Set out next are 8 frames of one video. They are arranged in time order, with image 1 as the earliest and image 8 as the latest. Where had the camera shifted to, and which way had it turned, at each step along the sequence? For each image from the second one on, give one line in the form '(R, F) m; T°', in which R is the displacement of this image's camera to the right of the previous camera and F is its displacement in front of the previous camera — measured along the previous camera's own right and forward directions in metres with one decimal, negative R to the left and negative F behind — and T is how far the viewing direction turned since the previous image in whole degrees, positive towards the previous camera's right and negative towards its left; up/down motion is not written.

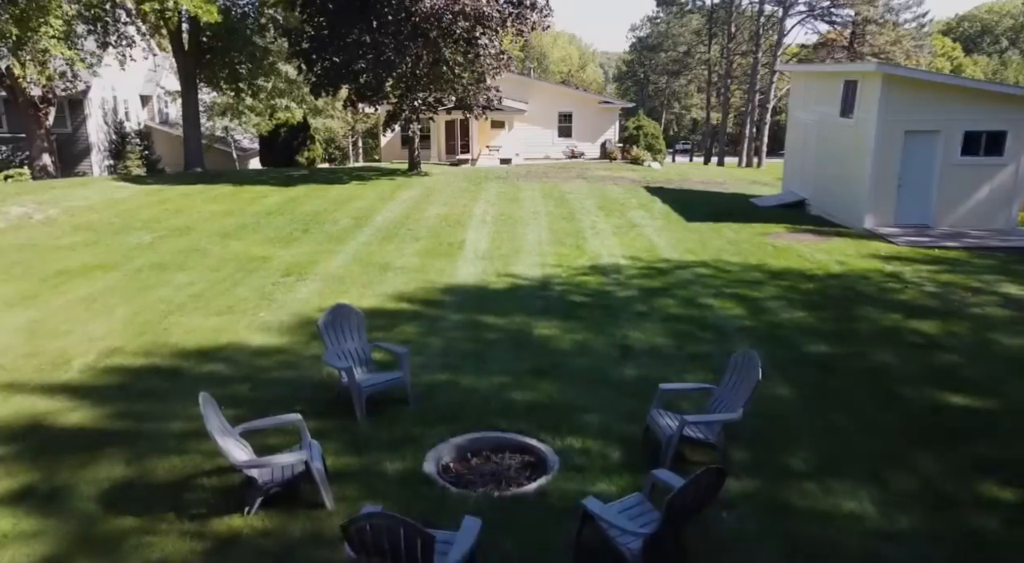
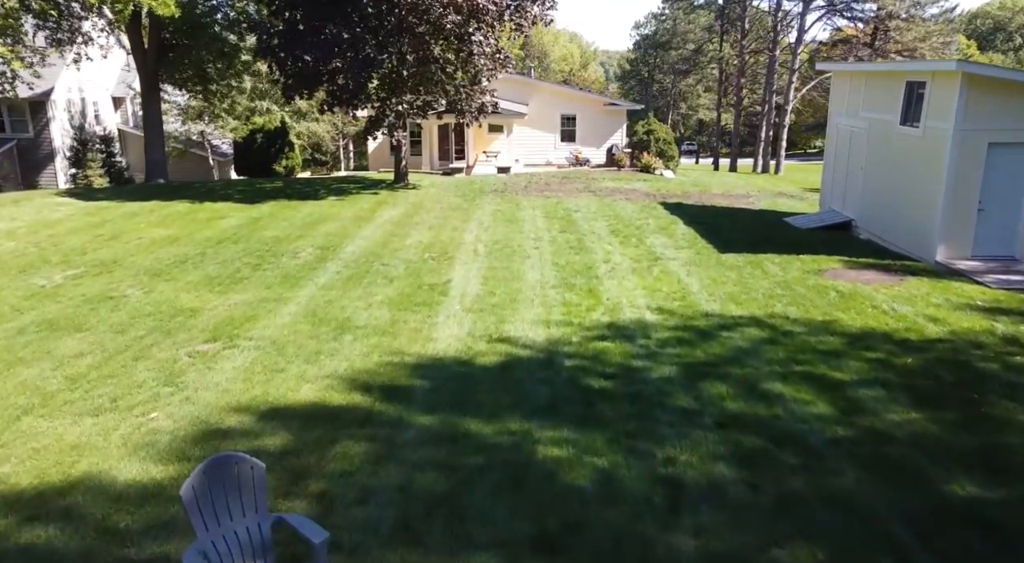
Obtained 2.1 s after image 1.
(+0.1, +2.4) m; 0°
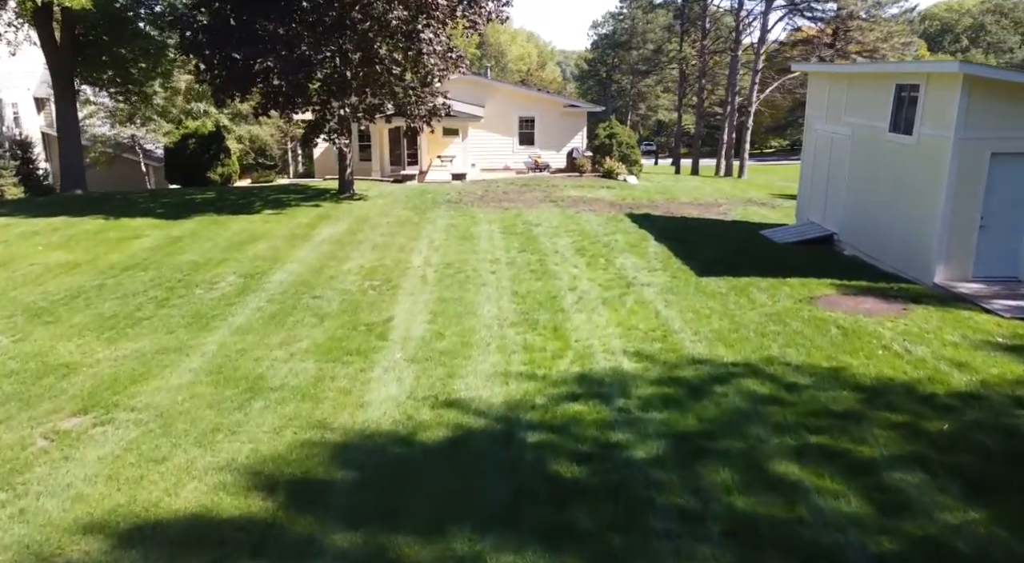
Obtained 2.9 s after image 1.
(+0.1, +1.4) m; +3°
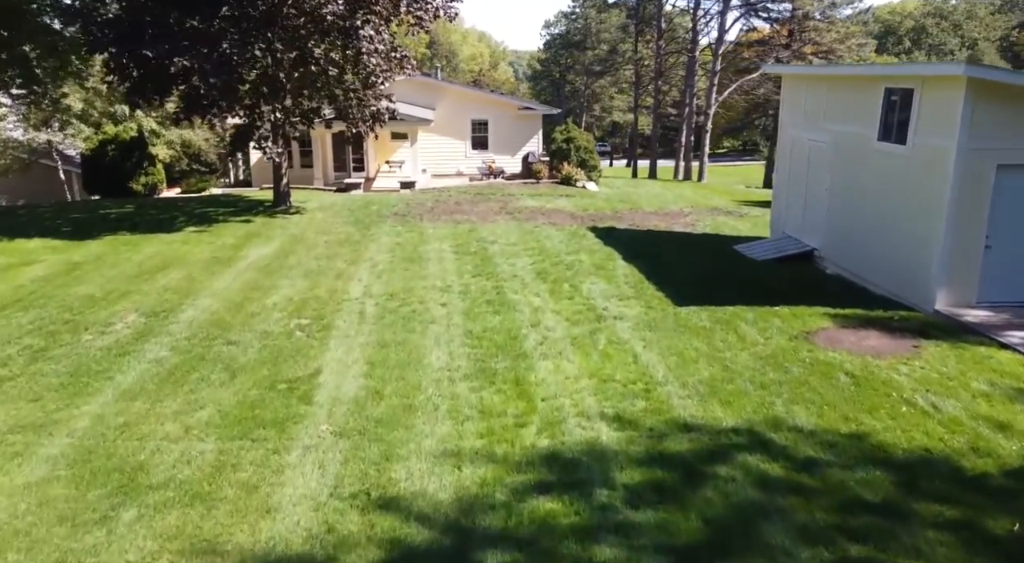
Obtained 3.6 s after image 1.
(0.0, +1.4) m; +4°
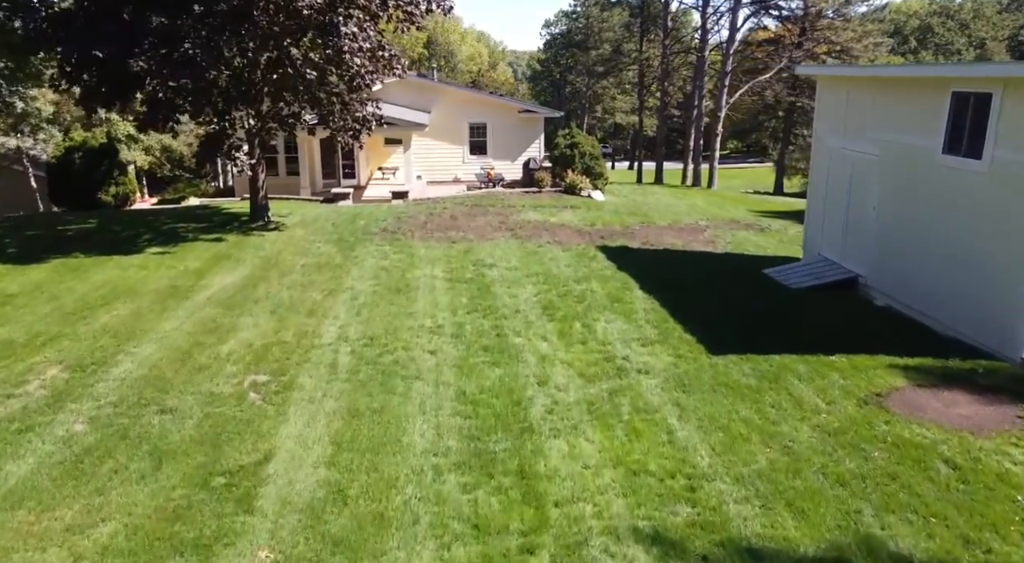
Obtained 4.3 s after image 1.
(0.0, +1.5) m; 0°
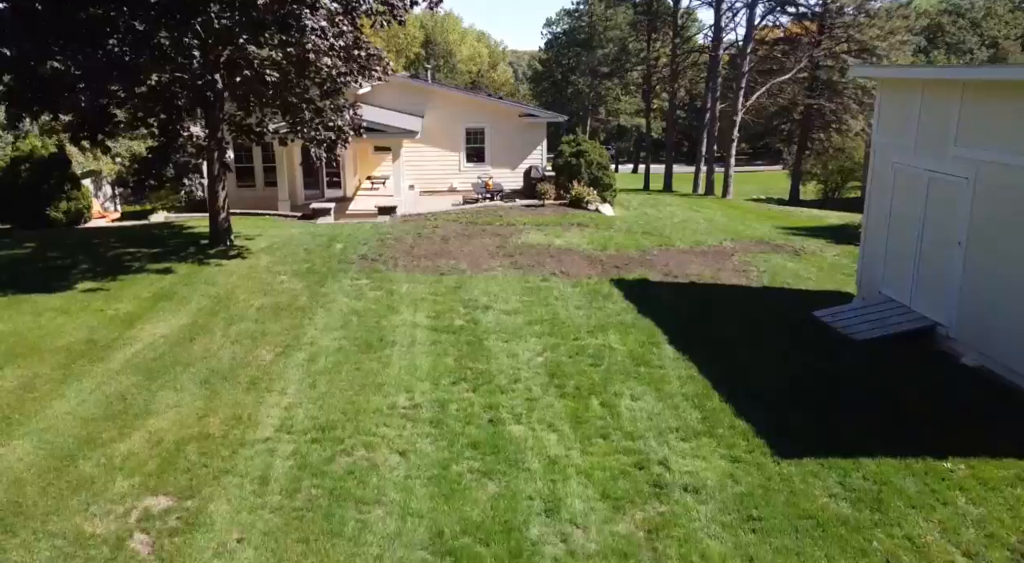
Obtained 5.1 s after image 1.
(0.0, +2.0) m; 0°
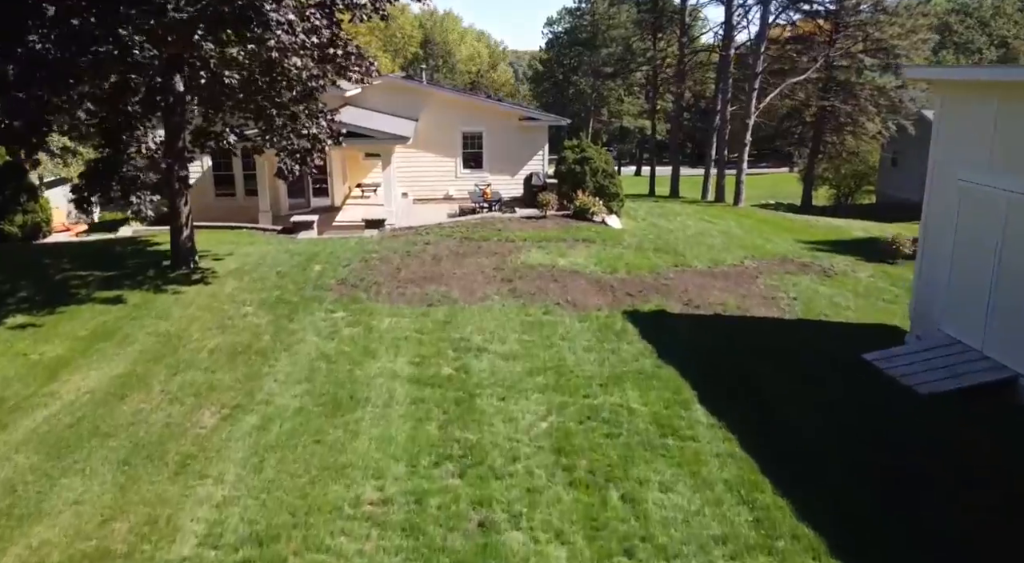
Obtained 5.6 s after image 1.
(0.0, +1.5) m; 0°
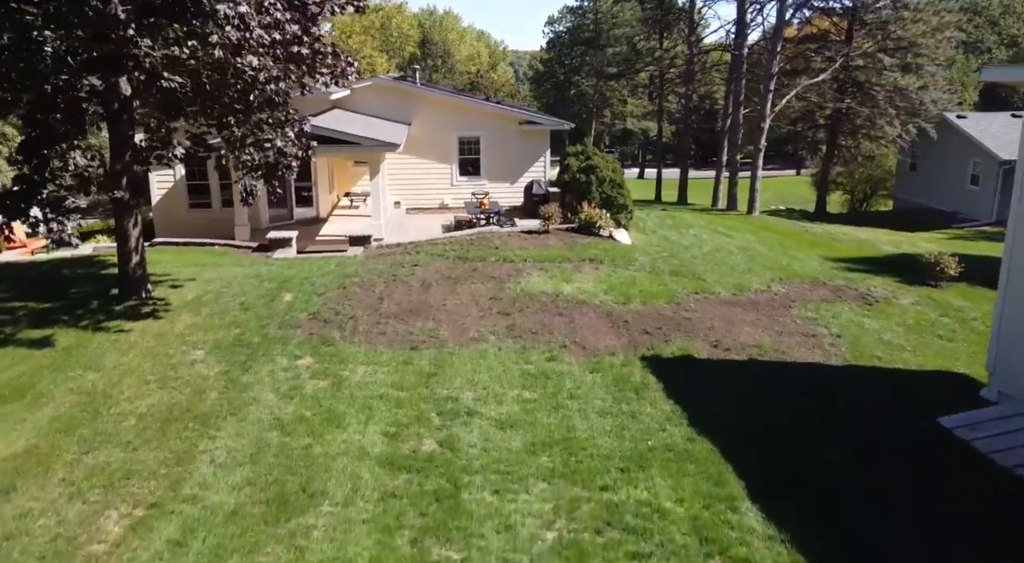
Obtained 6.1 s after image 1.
(0.0, +1.6) m; 0°
